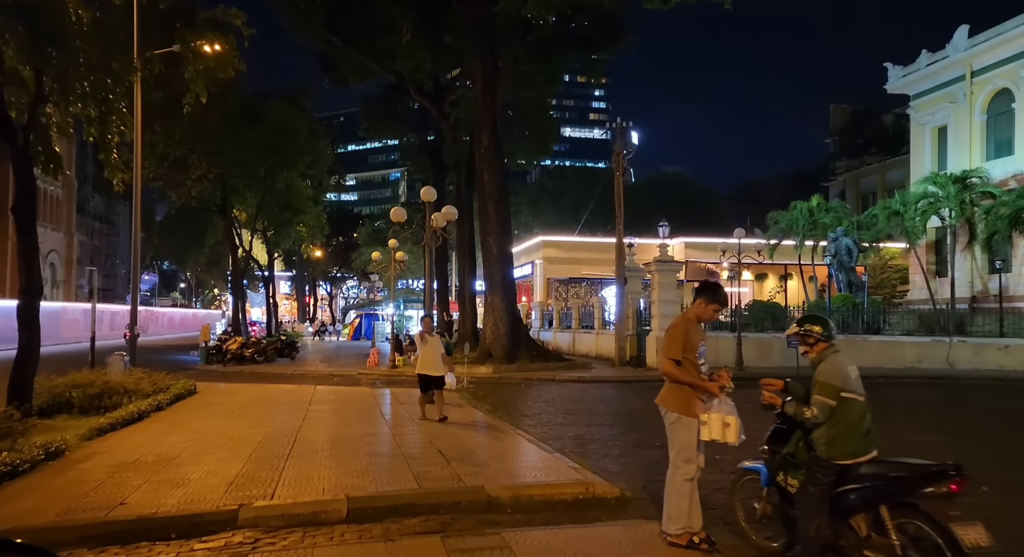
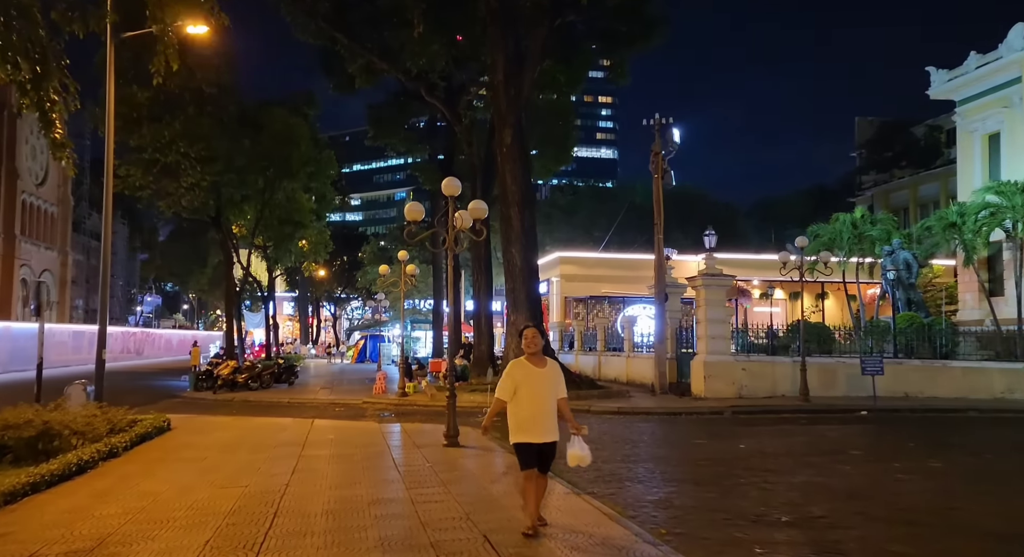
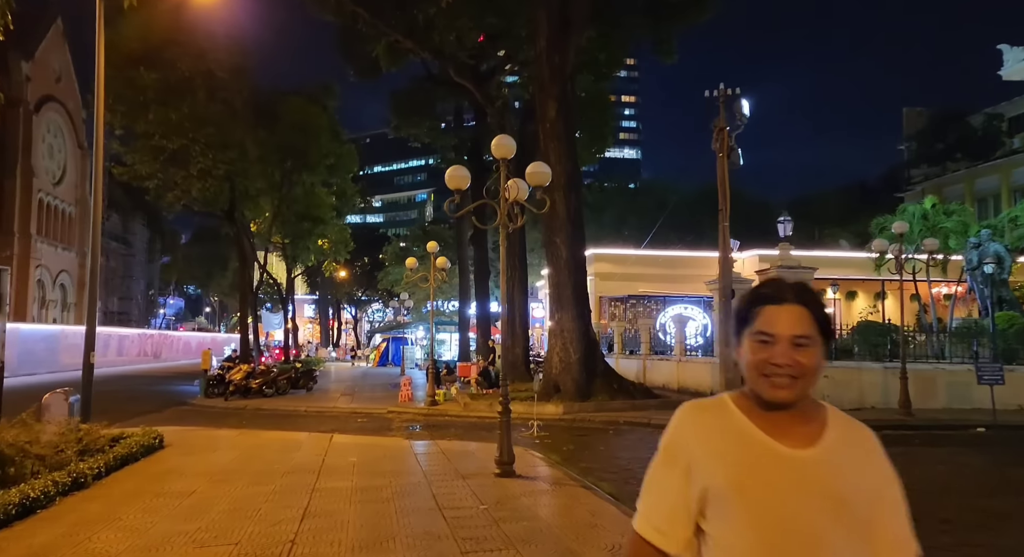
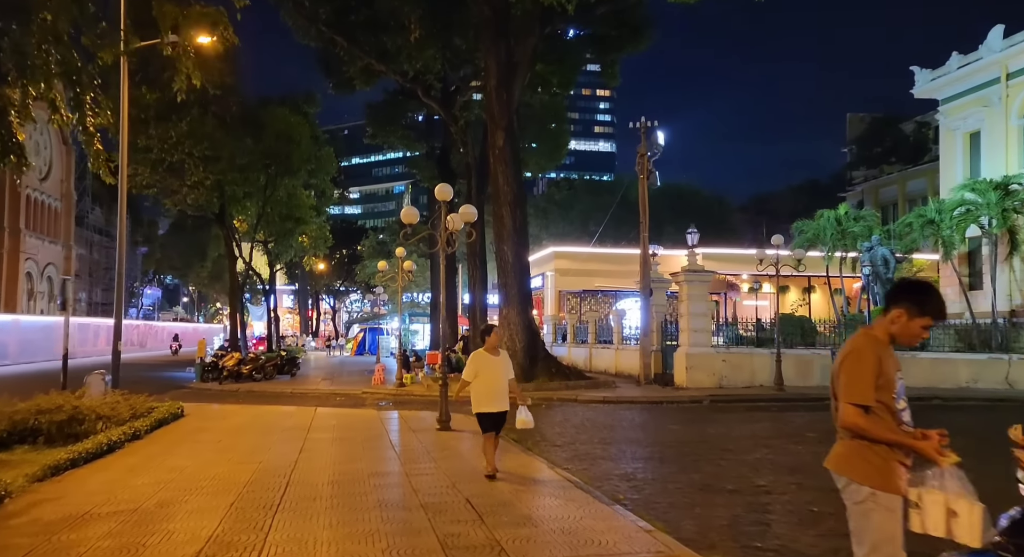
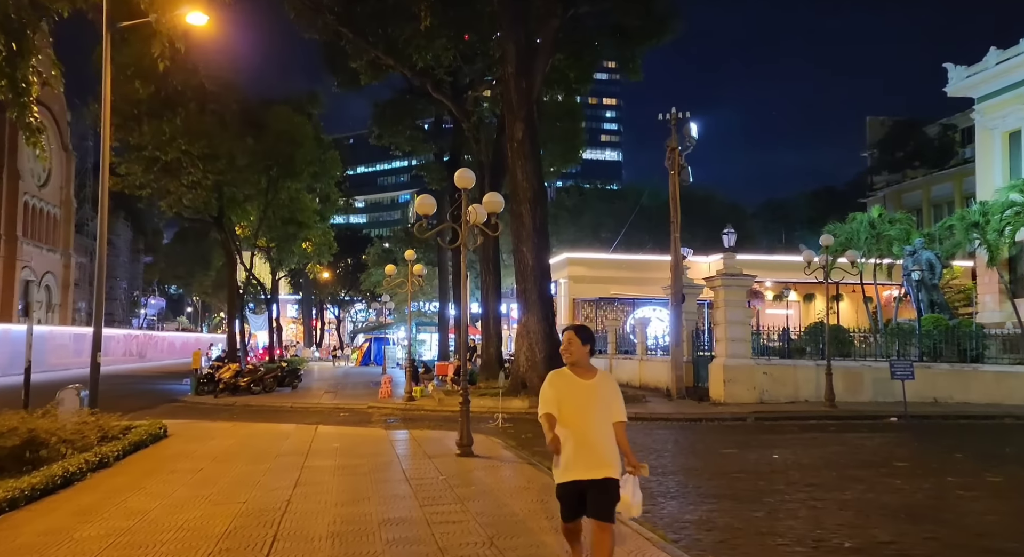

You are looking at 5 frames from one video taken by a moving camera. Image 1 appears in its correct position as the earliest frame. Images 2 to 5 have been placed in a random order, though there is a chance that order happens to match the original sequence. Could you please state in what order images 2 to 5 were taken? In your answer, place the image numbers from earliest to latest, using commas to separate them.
4, 2, 5, 3
